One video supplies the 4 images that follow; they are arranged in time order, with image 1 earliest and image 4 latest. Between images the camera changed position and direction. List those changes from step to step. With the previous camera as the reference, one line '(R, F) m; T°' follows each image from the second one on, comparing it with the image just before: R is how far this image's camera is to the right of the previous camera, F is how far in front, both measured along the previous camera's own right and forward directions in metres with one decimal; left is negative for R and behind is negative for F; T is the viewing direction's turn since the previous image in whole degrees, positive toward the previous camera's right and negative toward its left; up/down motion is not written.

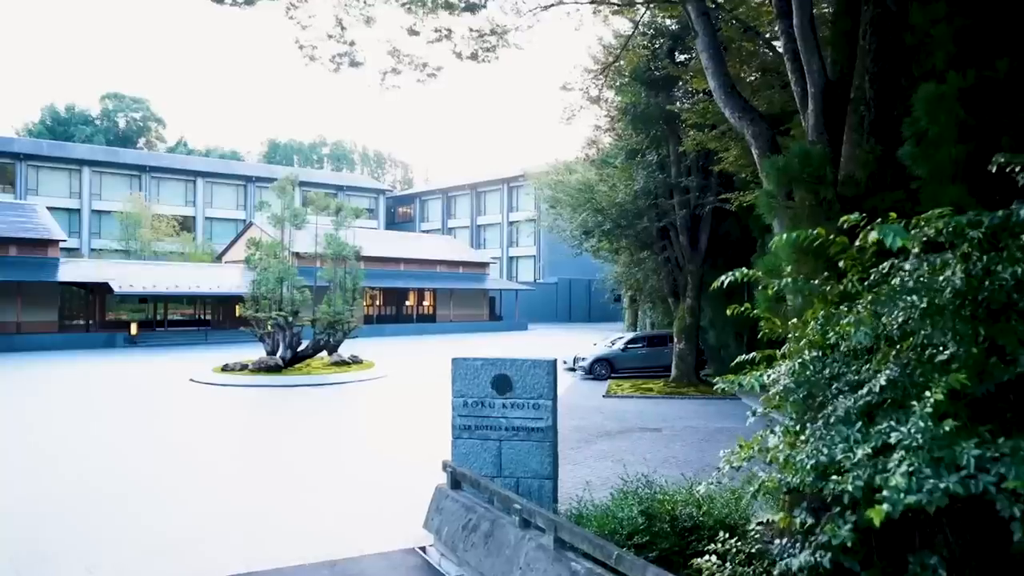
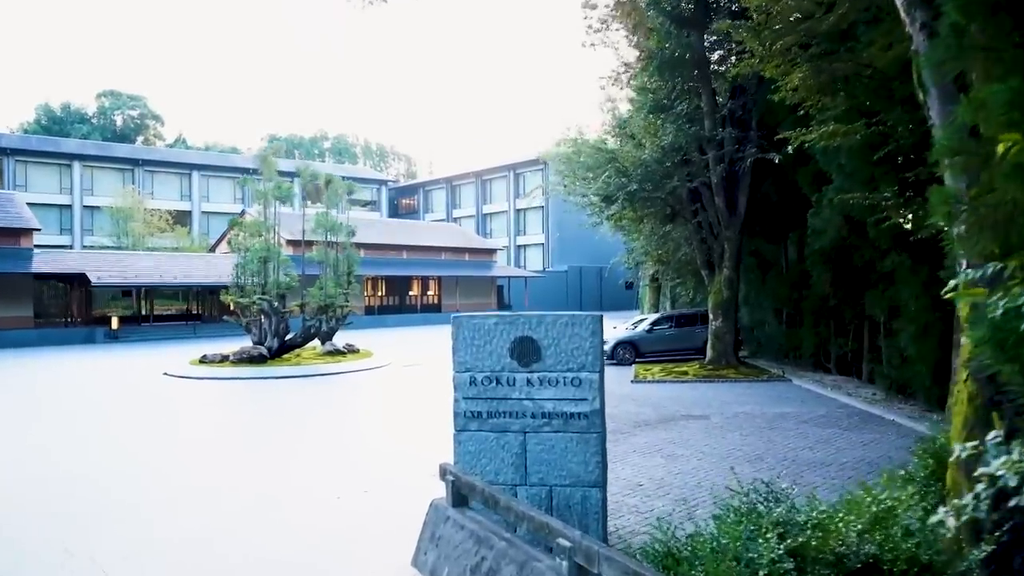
(-0.1, +2.2) m; -1°
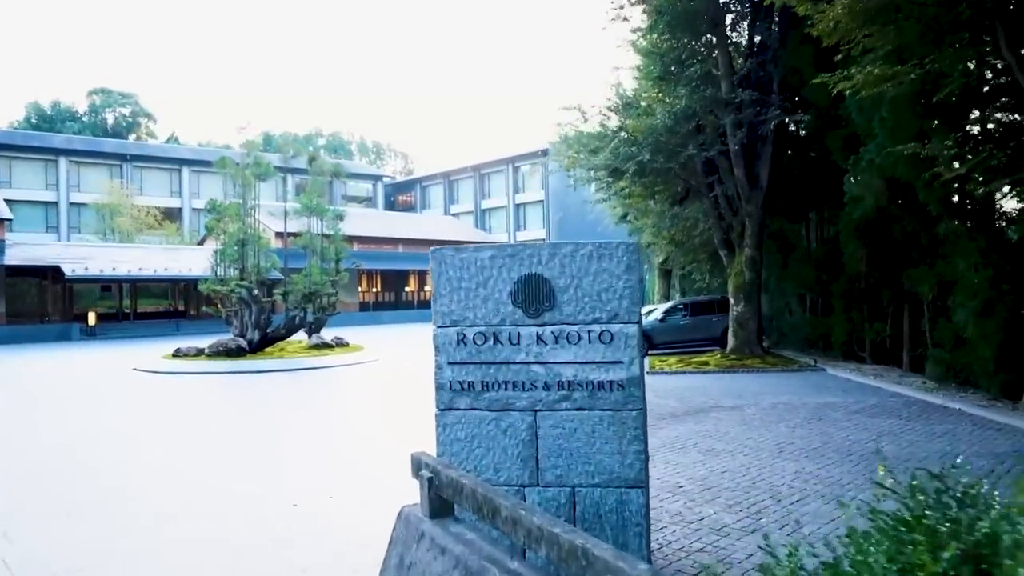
(0.0, +1.4) m; 0°
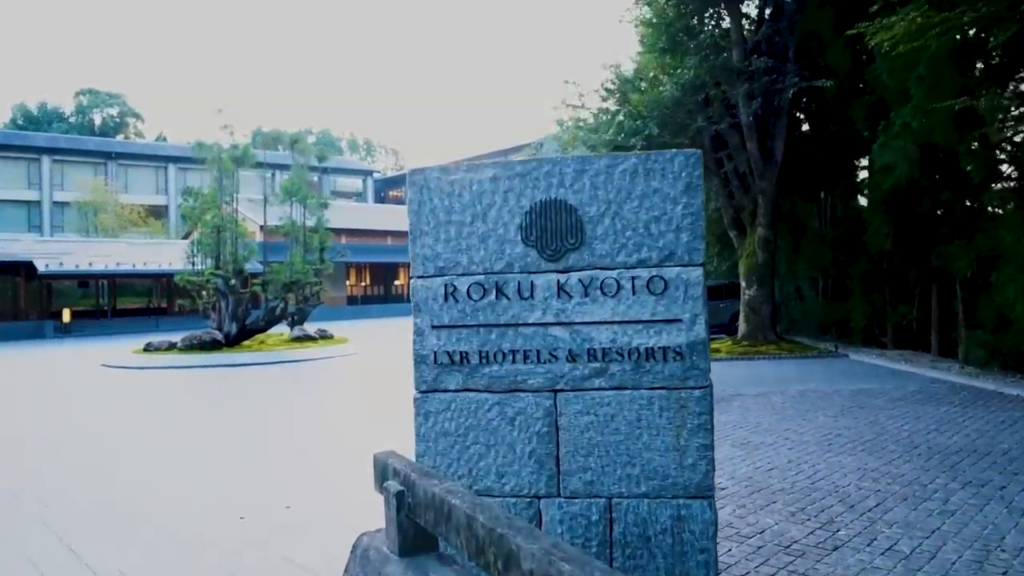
(-0.1, +1.0) m; 0°
